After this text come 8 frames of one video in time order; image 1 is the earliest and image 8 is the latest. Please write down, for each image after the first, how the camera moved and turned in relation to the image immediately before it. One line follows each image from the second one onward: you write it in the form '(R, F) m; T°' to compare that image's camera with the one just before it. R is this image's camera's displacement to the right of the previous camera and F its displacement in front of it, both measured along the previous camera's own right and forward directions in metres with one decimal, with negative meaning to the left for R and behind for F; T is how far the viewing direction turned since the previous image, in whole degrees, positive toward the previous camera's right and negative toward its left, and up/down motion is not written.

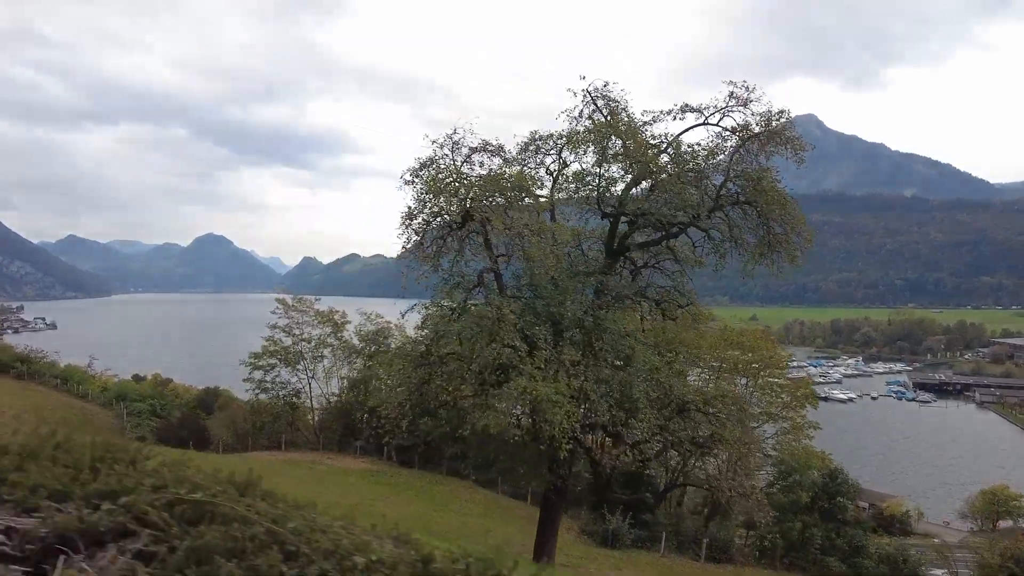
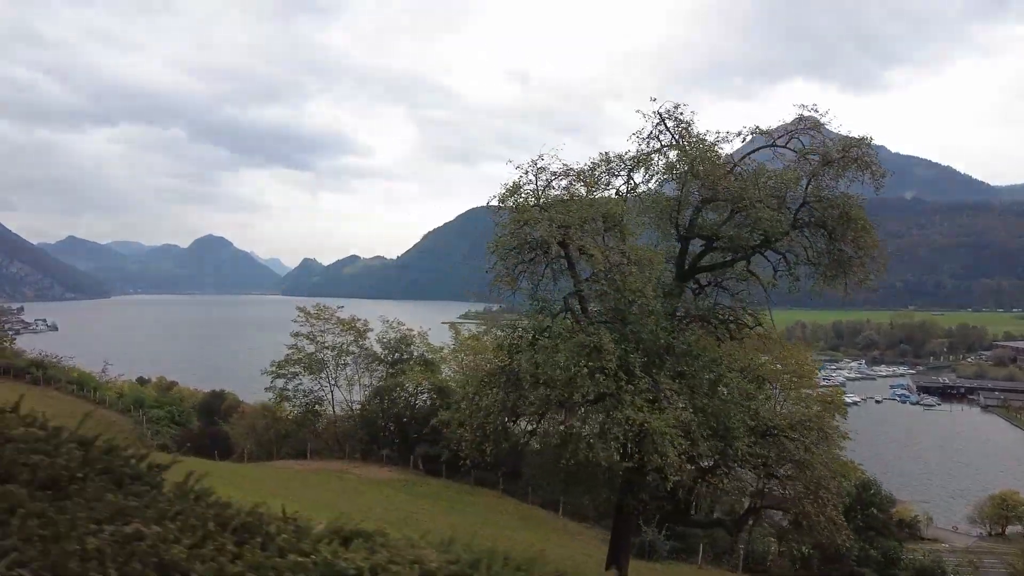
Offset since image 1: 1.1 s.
(-1.3, 0.0) m; 0°
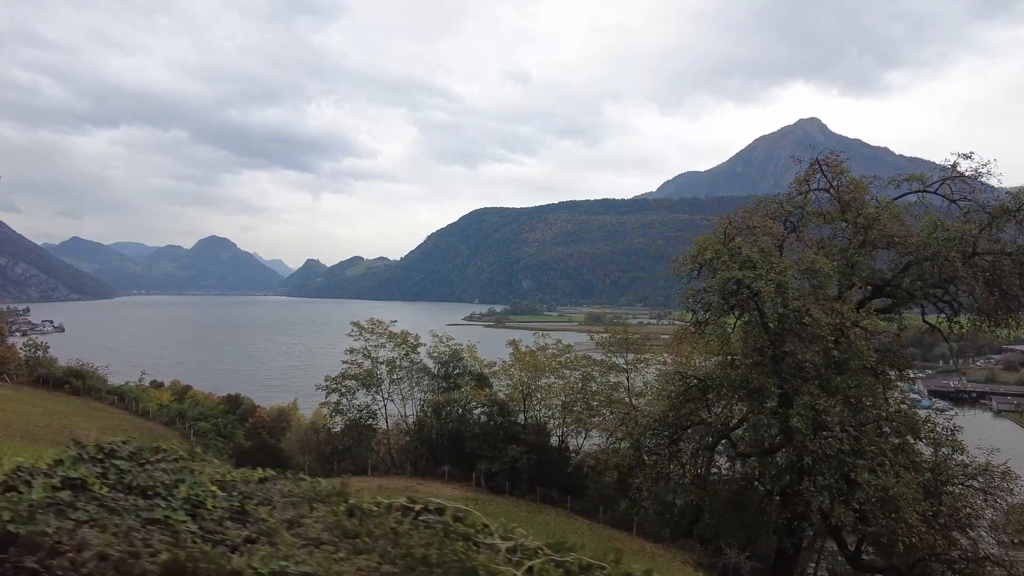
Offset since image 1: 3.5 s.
(-2.9, -0.1) m; 0°
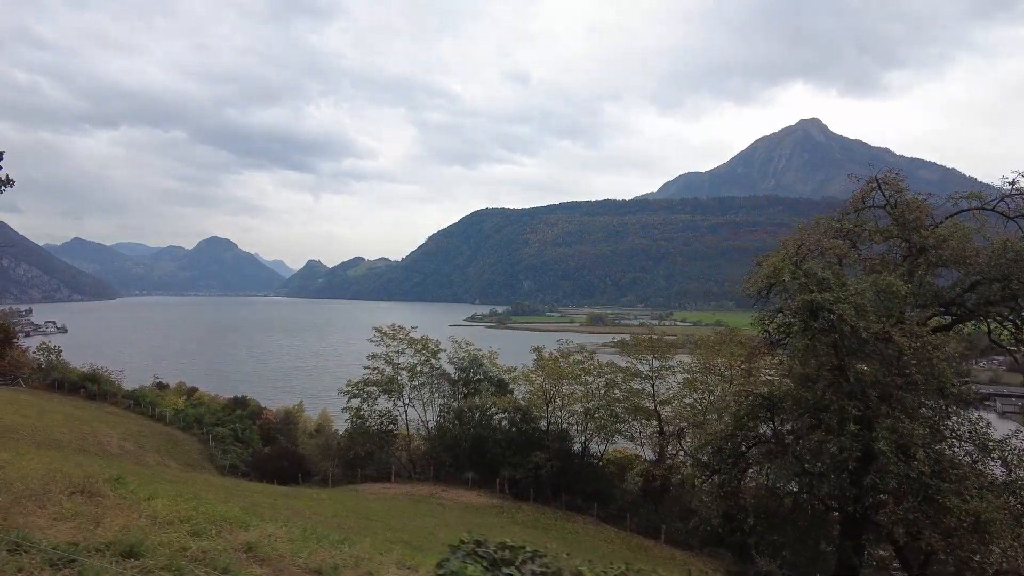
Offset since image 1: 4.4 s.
(-1.1, -0.1) m; 0°
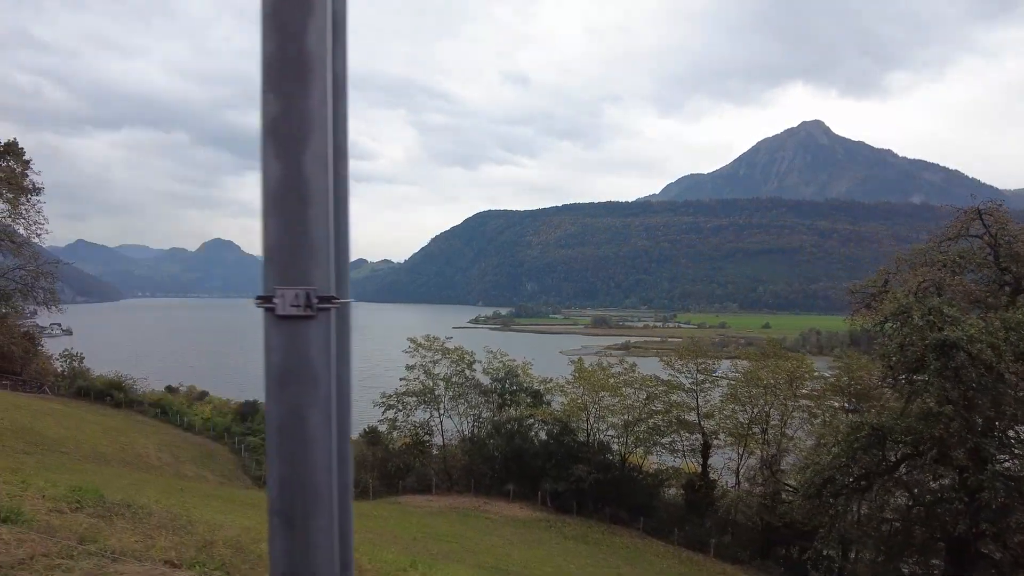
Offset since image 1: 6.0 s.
(-1.9, 0.0) m; 0°
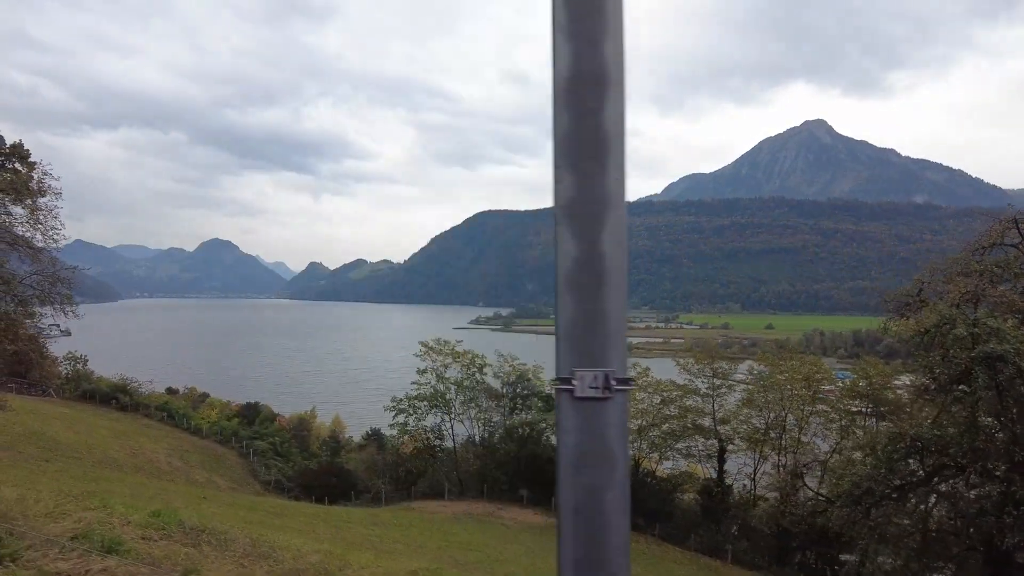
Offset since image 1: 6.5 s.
(-0.7, +0.2) m; 0°
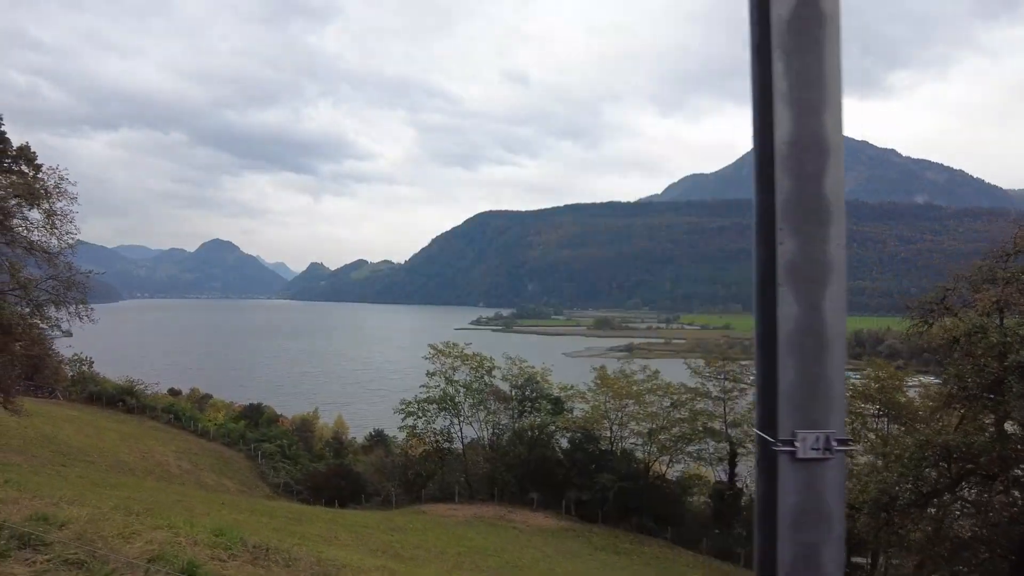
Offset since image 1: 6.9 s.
(-0.5, 0.0) m; 0°
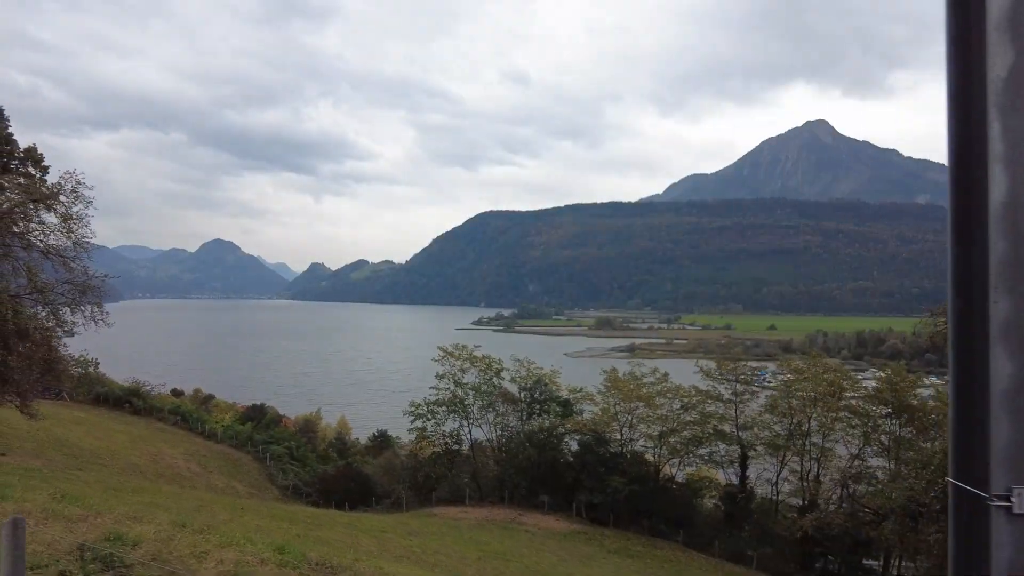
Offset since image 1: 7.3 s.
(-0.5, 0.0) m; 0°
